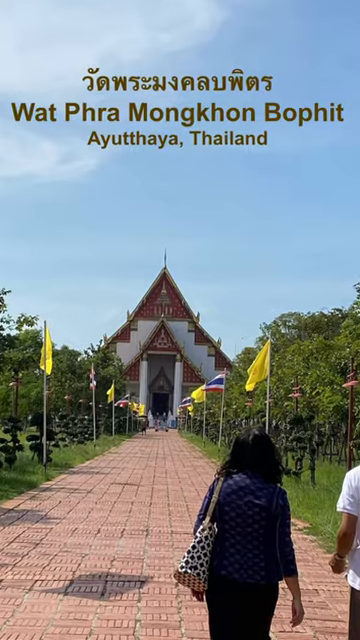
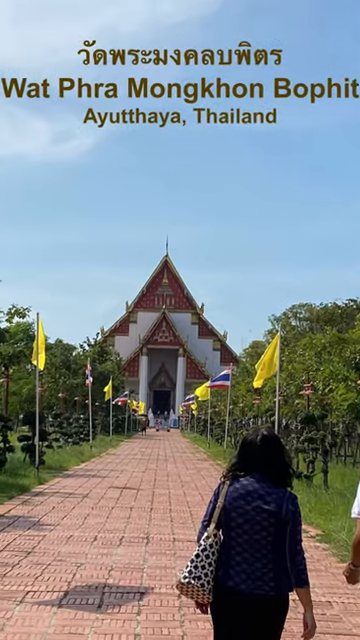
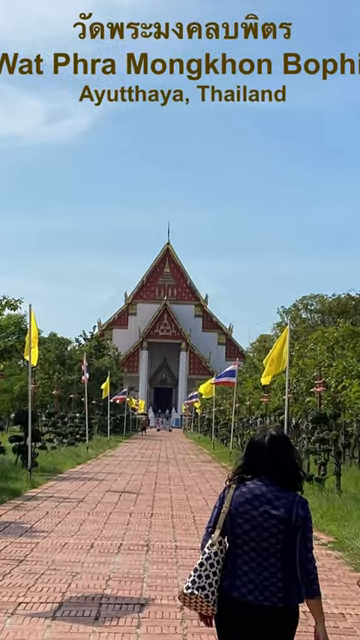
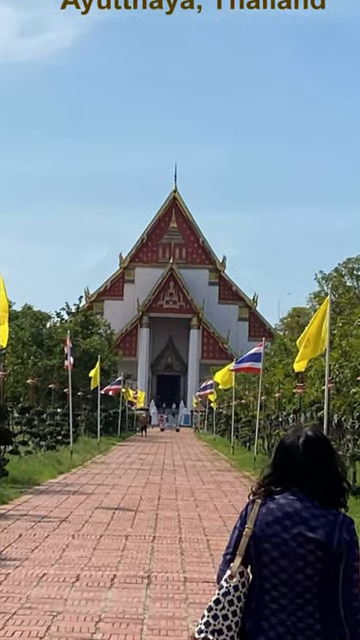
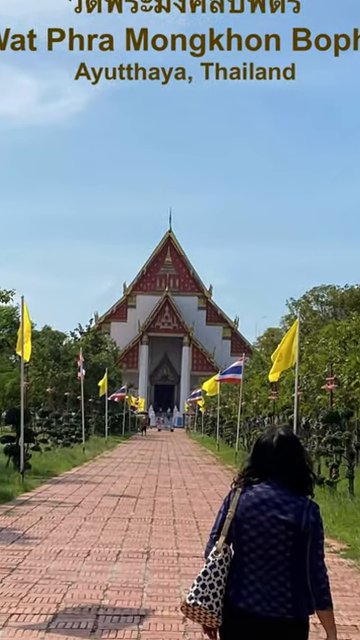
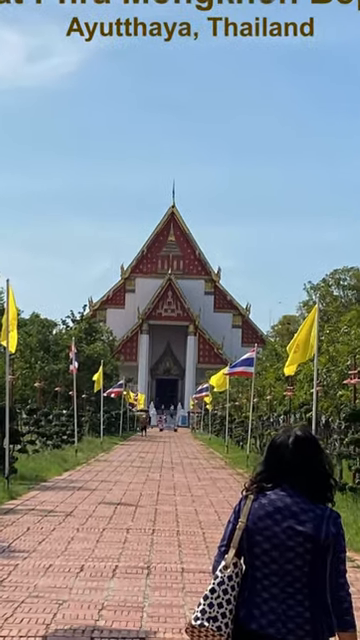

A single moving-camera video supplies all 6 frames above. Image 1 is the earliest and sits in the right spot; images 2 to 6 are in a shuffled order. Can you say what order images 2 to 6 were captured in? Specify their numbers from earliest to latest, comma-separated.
2, 3, 5, 6, 4
